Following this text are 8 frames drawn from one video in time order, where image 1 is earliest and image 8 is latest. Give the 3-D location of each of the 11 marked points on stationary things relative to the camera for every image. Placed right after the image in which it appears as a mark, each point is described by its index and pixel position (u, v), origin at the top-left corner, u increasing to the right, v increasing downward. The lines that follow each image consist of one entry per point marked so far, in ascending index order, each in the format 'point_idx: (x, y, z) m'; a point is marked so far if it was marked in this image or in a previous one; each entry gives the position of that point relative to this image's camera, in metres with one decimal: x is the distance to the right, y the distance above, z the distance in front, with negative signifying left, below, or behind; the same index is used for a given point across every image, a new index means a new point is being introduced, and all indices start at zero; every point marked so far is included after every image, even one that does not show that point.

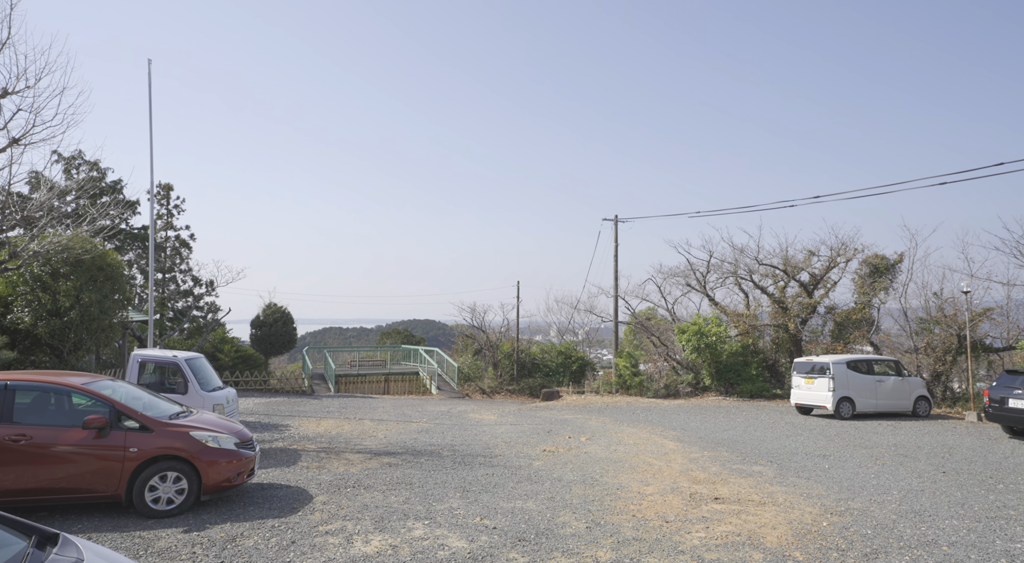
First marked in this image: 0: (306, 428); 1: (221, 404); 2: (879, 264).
0: (-4.2, -3.0, +15.1) m
1: (-4.3, -1.8, +10.6) m
2: (+9.4, +0.4, +19.1) m
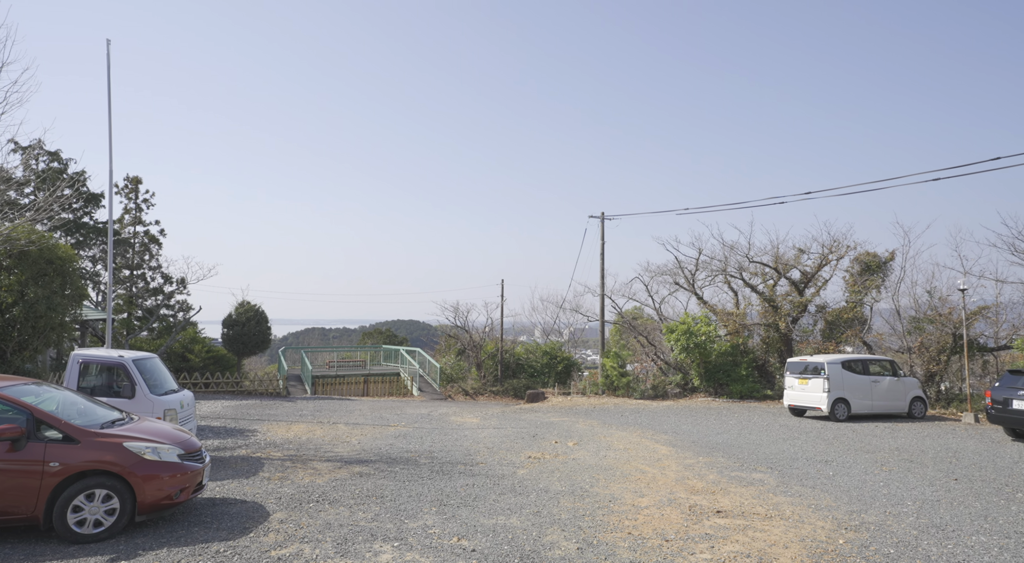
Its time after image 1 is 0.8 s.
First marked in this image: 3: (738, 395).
0: (-4.6, -3.0, +14.2) m
1: (-4.5, -1.7, +9.7) m
2: (+9.0, +0.5, +18.5) m
3: (+5.9, -3.0, +19.3) m
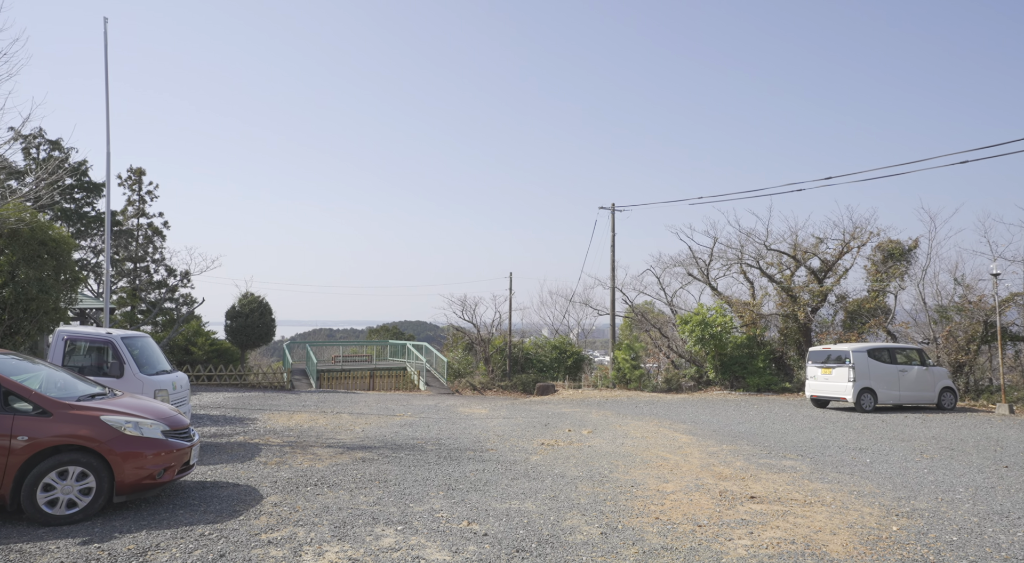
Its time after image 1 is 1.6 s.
0: (-4.4, -2.6, +13.7) m
1: (-4.4, -1.4, +9.2) m
2: (+9.2, +0.8, +17.9) m
3: (+6.1, -2.7, +18.6) m
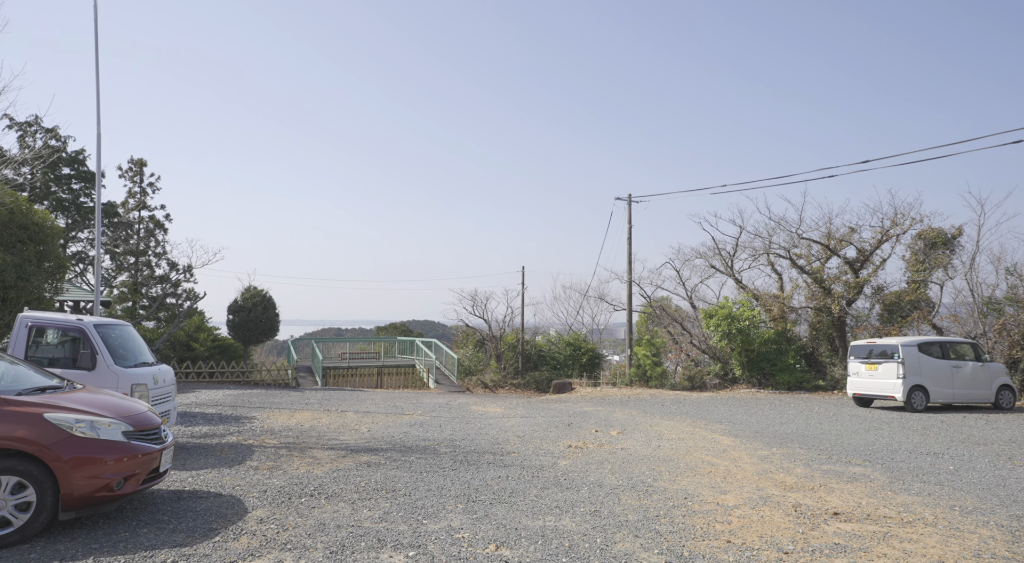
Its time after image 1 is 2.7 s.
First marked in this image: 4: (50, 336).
0: (-4.1, -2.4, +12.7) m
1: (-4.1, -1.1, +8.2) m
2: (+9.6, +1.0, +16.7) m
3: (+6.5, -2.5, +17.5) m
4: (-5.2, -0.6, +8.4) m
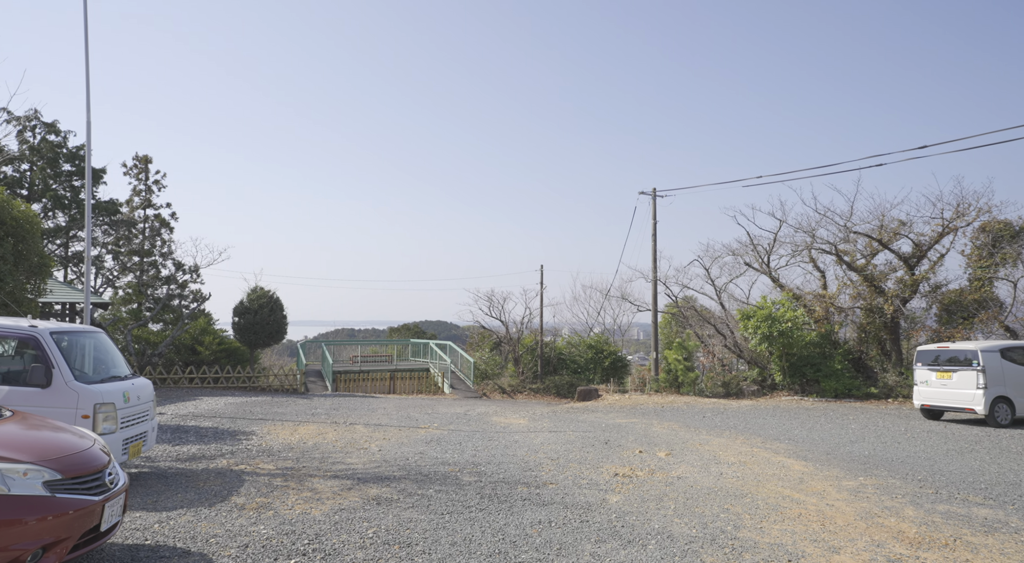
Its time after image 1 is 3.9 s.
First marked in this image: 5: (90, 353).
0: (-3.6, -2.4, +11.4) m
1: (-3.7, -1.1, +6.9) m
2: (+10.0, +1.0, +15.2) m
3: (+7.0, -2.4, +16.1) m
4: (-4.9, -0.6, +7.1) m
5: (-4.7, -0.8, +8.2) m
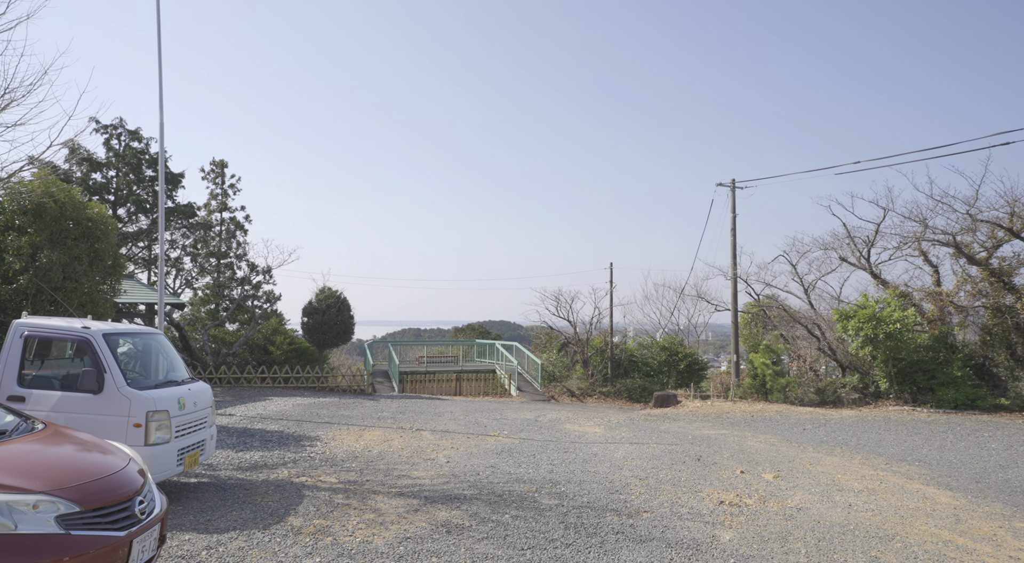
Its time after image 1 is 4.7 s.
0: (-2.5, -2.4, +10.8) m
1: (-3.0, -1.1, +6.3) m
2: (+11.4, +1.1, +13.4) m
3: (+8.5, -2.4, +14.5) m
4: (-4.1, -0.6, +6.6) m
5: (-3.8, -0.8, +7.7) m
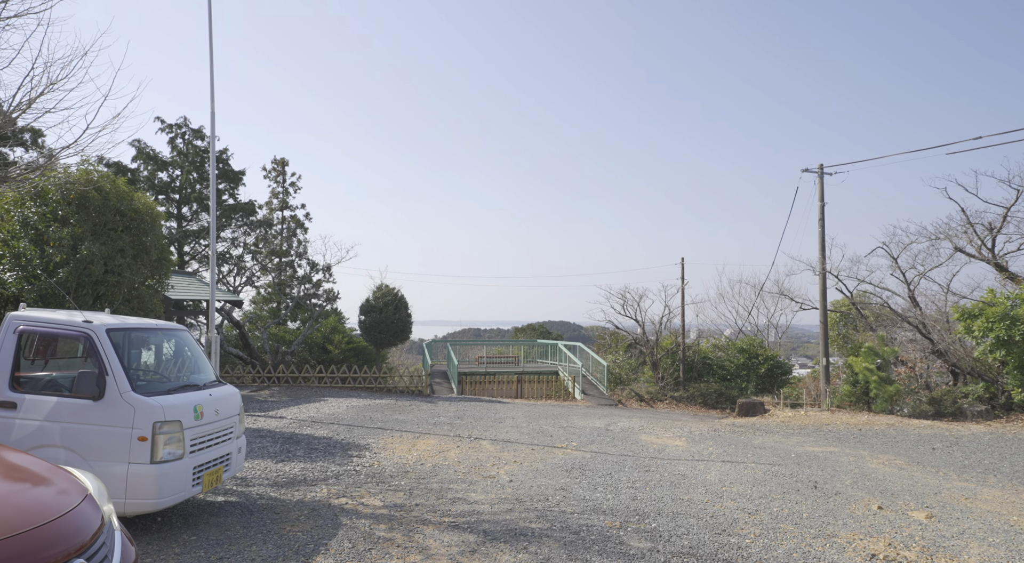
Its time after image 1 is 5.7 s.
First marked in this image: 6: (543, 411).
0: (-1.6, -2.3, +9.6) m
1: (-2.4, -1.0, +5.2) m
2: (+12.5, +1.2, +11.1) m
3: (+9.7, -2.3, +12.5) m
4: (-3.5, -0.5, +5.6) m
5: (-3.1, -0.7, +6.6) m
6: (+0.7, -3.0, +17.5) m
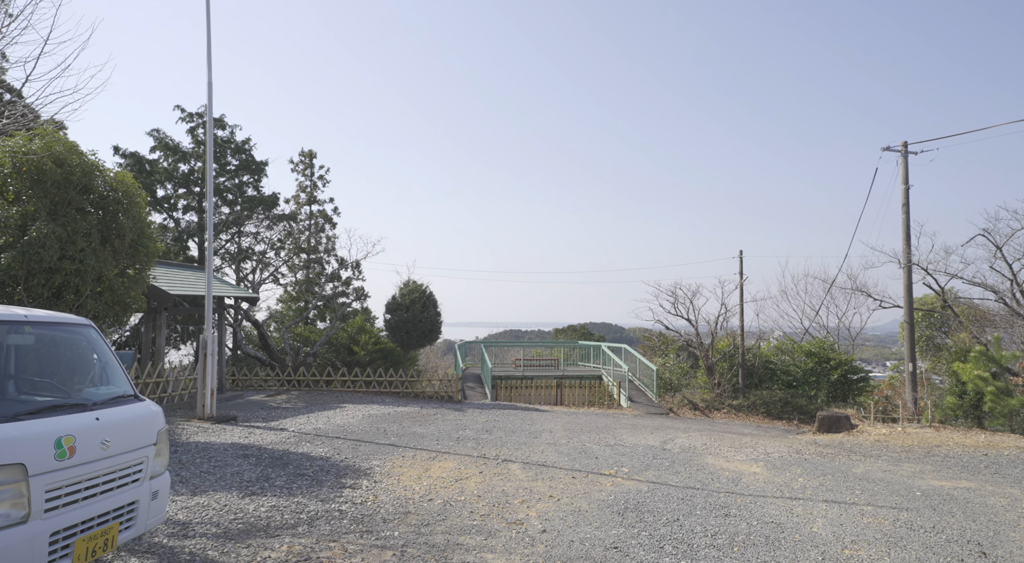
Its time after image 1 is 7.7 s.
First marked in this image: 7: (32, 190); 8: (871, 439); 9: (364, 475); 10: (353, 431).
0: (-1.2, -2.1, +7.5) m
1: (-2.3, -0.8, +3.1) m
2: (+12.9, +1.4, +8.2) m
3: (+10.1, -2.1, +9.7) m
4: (-3.4, -0.3, +3.6) m
5: (-3.0, -0.5, +4.6) m
6: (+1.5, -2.9, +15.2) m
7: (-6.5, +1.2, +10.1) m
8: (+5.5, -2.4, +11.3) m
9: (-1.7, -2.2, +8.5) m
10: (-2.7, -2.5, +12.6) m
